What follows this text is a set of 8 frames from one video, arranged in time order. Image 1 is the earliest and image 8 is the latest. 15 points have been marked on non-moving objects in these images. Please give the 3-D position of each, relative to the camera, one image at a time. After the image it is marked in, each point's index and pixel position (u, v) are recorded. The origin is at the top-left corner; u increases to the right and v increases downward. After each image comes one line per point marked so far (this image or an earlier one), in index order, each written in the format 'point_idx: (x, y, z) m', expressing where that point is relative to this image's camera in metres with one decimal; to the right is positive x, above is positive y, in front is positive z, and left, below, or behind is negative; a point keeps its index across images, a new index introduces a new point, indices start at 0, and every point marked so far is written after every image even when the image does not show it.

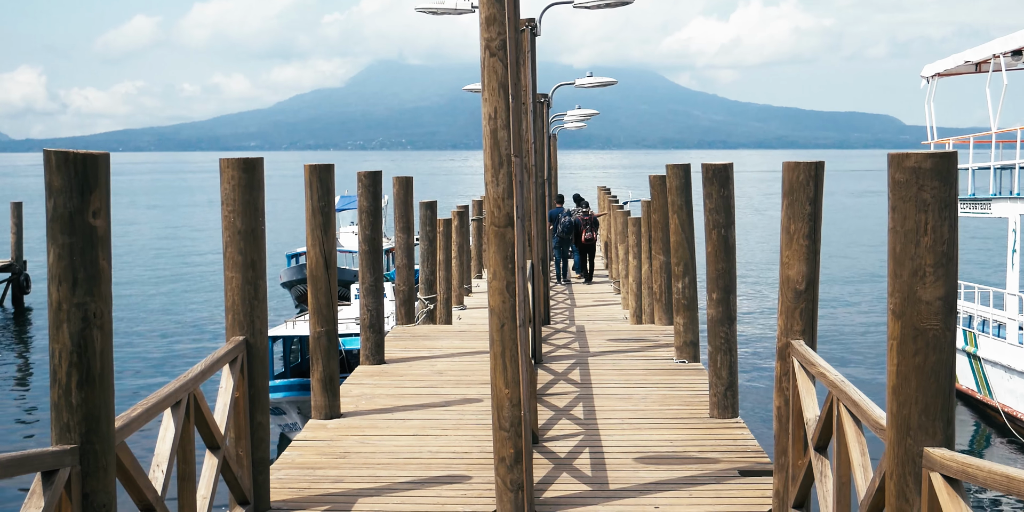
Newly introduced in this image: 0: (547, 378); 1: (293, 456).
0: (+0.2, -0.9, +9.1) m
1: (-1.2, -1.1, +6.9) m
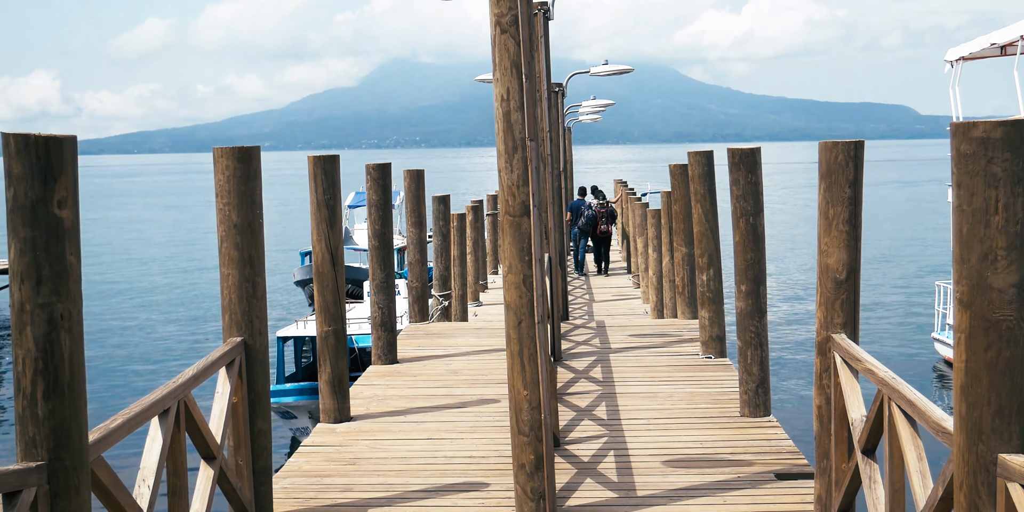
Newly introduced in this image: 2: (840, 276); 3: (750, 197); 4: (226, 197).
0: (+0.4, -0.8, +8.7) m
1: (-1.1, -1.1, +6.5) m
2: (+1.3, -0.1, +5.2) m
3: (+1.3, +0.3, +7.1) m
4: (-1.2, +0.2, +5.2) m
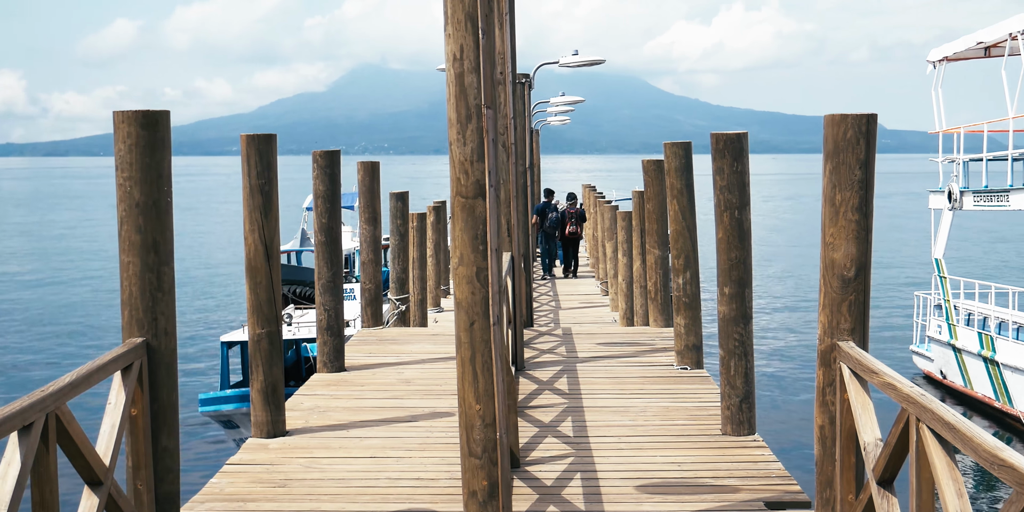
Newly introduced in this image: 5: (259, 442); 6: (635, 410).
0: (+0.1, -0.8, +7.9) m
1: (-1.3, -1.0, +5.7) m
2: (+1.2, -0.1, +4.4) m
3: (+1.1, +0.3, +6.3) m
4: (-1.3, +0.3, +4.4) m
5: (-1.3, -0.9, +6.5) m
6: (+0.7, -0.9, +7.2) m
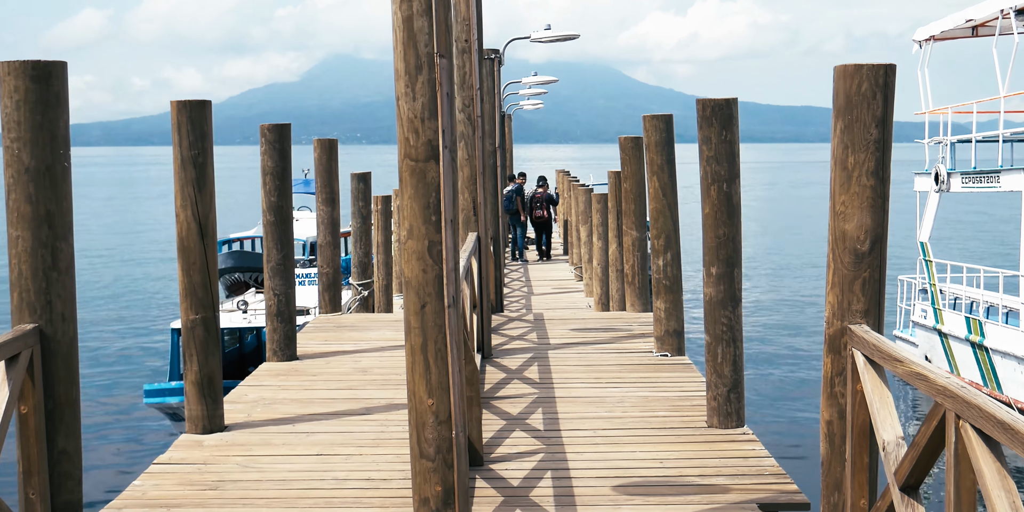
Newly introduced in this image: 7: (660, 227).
0: (-0.1, -0.7, +7.3) m
1: (-1.5, -0.9, +5.1) m
2: (+1.0, 0.0, +3.8) m
3: (+0.9, +0.4, +5.7) m
4: (-1.5, +0.4, +3.8) m
5: (-1.4, -0.8, +5.8) m
6: (+0.5, -0.8, +6.6) m
7: (+0.9, +0.2, +7.6) m
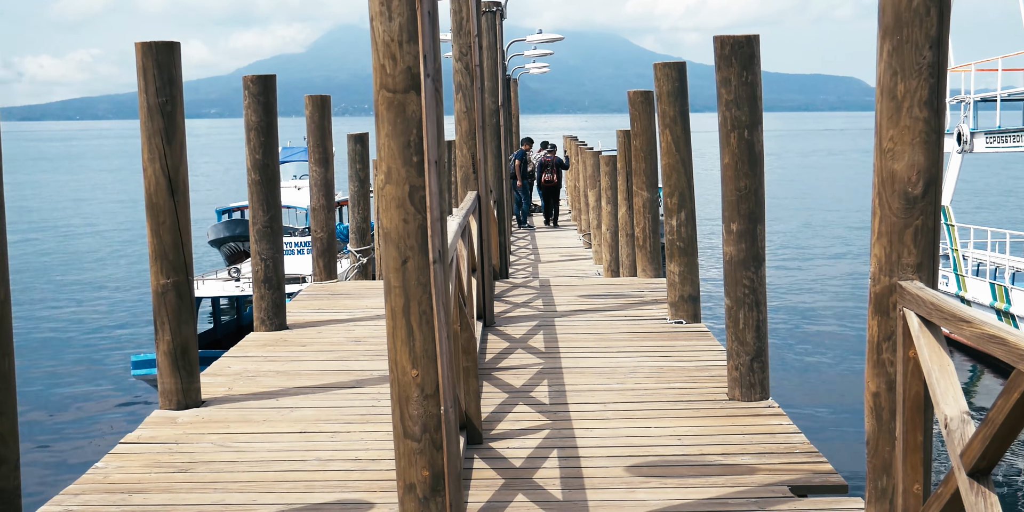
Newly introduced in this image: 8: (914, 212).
0: (-0.1, -0.5, +6.8) m
1: (-1.4, -0.8, +4.6) m
2: (+1.0, +0.2, +3.3) m
3: (+0.9, +0.6, +5.1) m
4: (-1.5, +0.5, +3.2) m
5: (-1.4, -0.7, +5.3) m
6: (+0.5, -0.6, +6.1) m
7: (+0.9, +0.4, +7.1) m
8: (+1.0, +0.1, +3.3) m
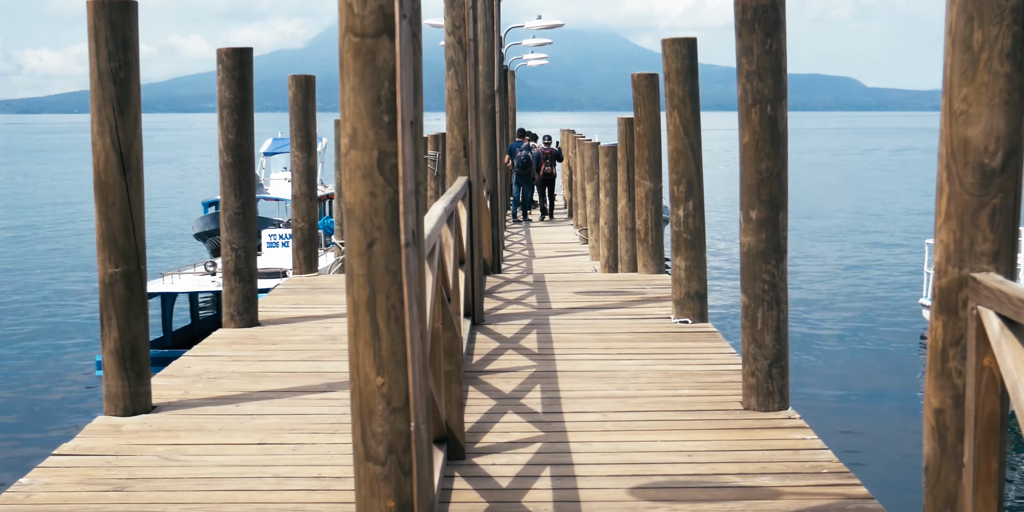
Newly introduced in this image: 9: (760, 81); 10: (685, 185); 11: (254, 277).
0: (-0.1, -0.4, +6.2) m
1: (-1.5, -0.7, +4.0) m
2: (+1.0, +0.2, +2.7) m
3: (+0.9, +0.7, +4.6) m
4: (-1.5, +0.6, +2.6) m
5: (-1.5, -0.6, +4.7) m
6: (+0.5, -0.5, +5.5) m
7: (+0.9, +0.4, +6.5) m
8: (+1.0, +0.1, +2.7) m
9: (+0.9, +0.6, +4.5) m
10: (+0.9, +0.4, +6.5) m
11: (-1.4, -0.1, +6.9) m
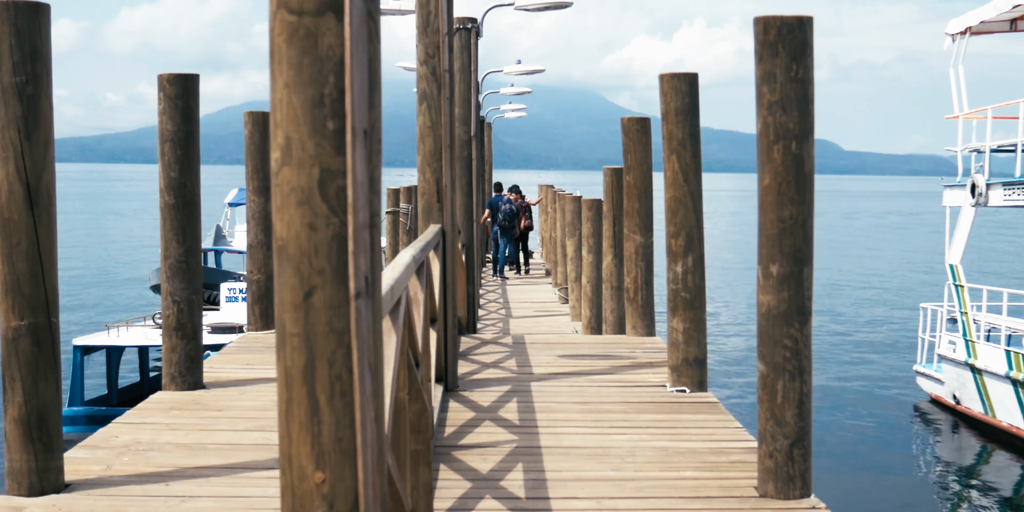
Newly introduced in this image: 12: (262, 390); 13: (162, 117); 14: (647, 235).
0: (-0.2, -0.7, +5.5) m
1: (-1.5, -0.8, +3.2) m
2: (+1.0, +0.1, +2.0) m
3: (+0.9, +0.5, +3.9) m
4: (-1.5, +0.5, +1.9) m
5: (-1.5, -0.8, +4.0) m
6: (+0.4, -0.7, +4.8) m
7: (+0.8, +0.2, +5.8) m
8: (+1.0, 0.0, +2.0) m
9: (+0.8, +0.4, +3.9) m
10: (+0.8, +0.1, +5.8) m
11: (-1.5, -0.4, +6.1) m
12: (-1.2, -0.6, +6.2) m
13: (-1.6, +0.6, +5.8) m
14: (+0.8, +0.1, +7.7) m
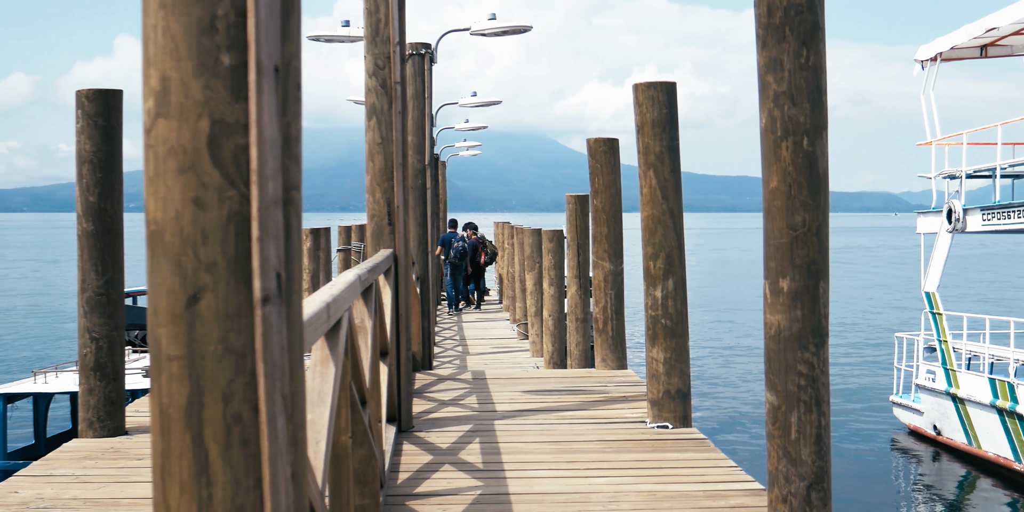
0: (-0.4, -0.8, +4.8) m
1: (-1.6, -0.9, +2.5) m
2: (+1.0, +0.1, +1.4) m
3: (+0.8, +0.4, +3.3) m
4: (-1.5, +0.5, +1.3) m
5: (-1.6, -0.8, +3.3) m
6: (+0.3, -0.8, +4.2) m
7: (+0.6, +0.1, +5.2) m
8: (+1.0, +0.1, +1.4) m
9: (+0.7, +0.4, +3.3) m
10: (+0.6, 0.0, +5.2) m
11: (-1.7, -0.5, +5.4) m
12: (-1.4, -0.8, +5.5) m
13: (-1.8, +0.5, +5.2) m
14: (+0.6, 0.0, +7.1) m
